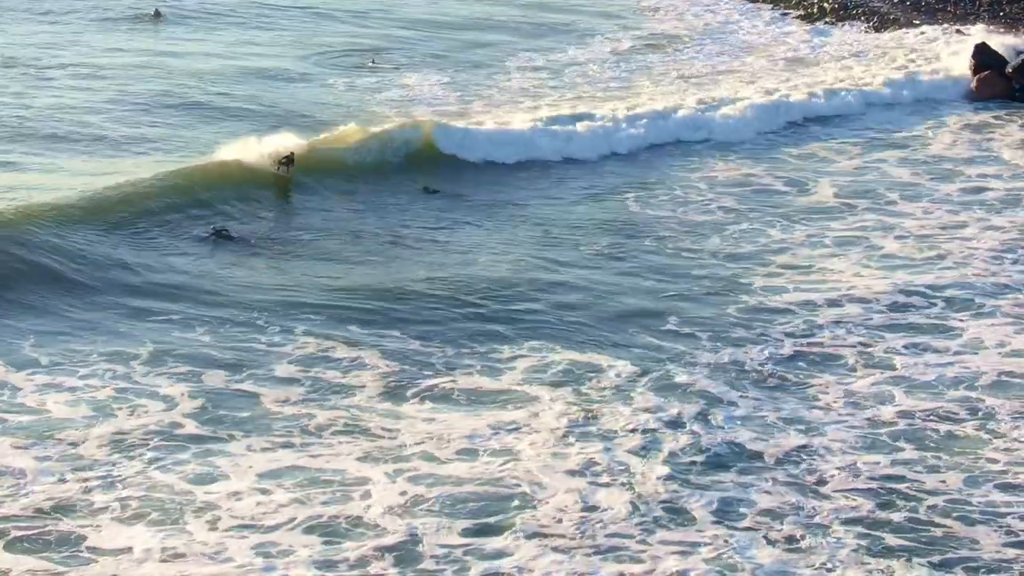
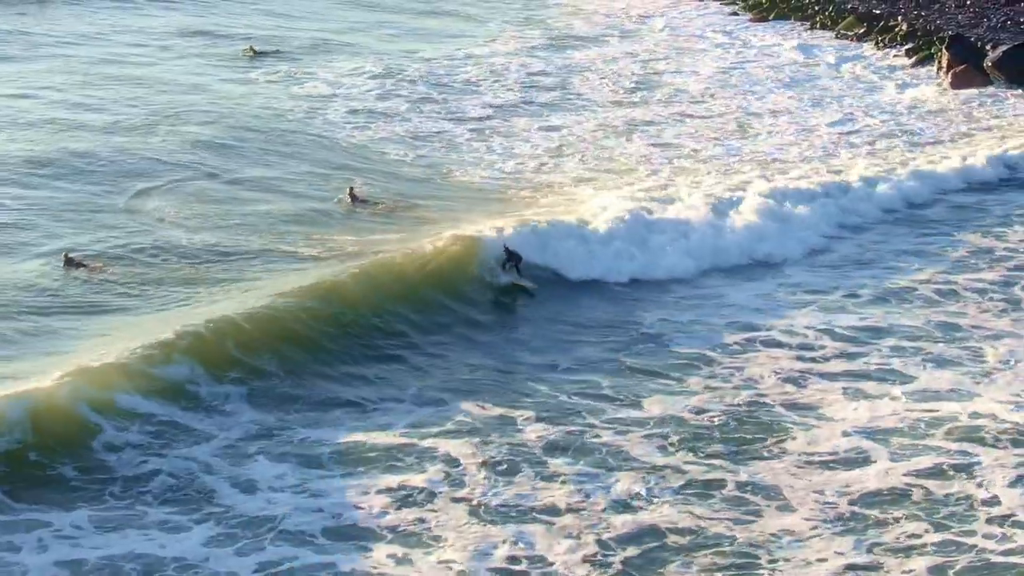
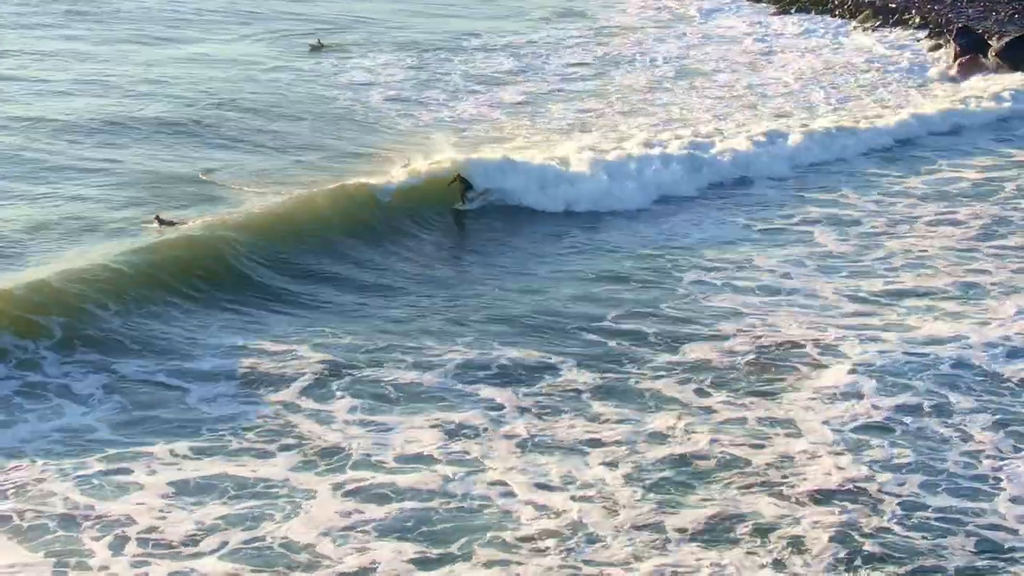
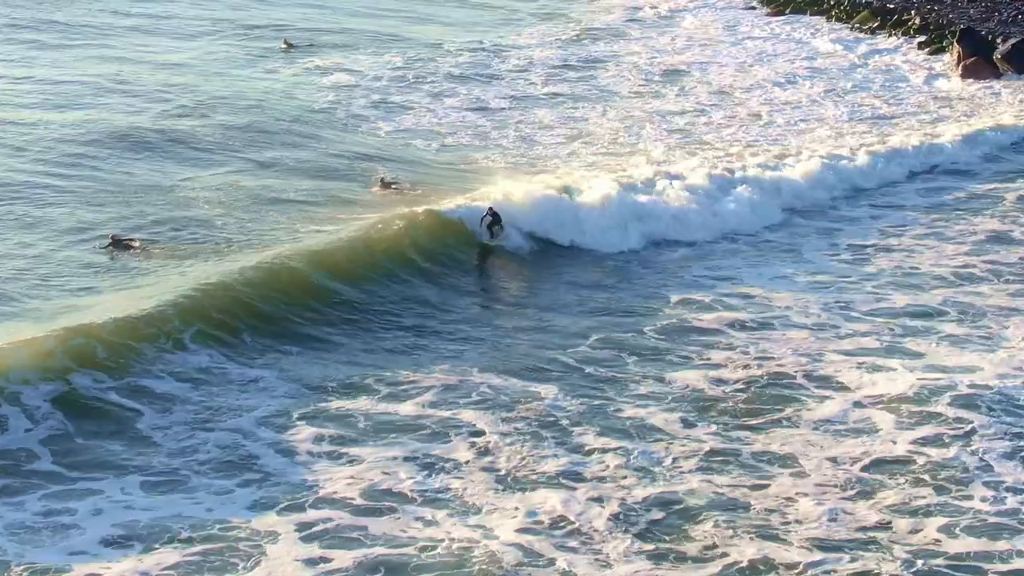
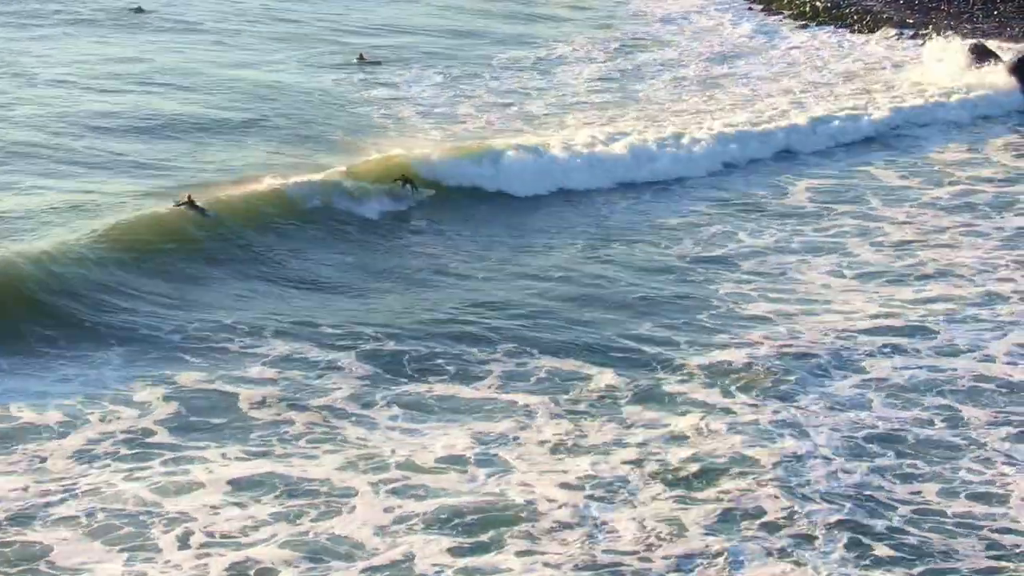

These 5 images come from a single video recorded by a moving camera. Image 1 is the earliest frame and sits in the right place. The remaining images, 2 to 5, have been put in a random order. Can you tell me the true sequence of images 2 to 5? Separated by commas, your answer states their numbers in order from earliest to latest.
5, 3, 4, 2
